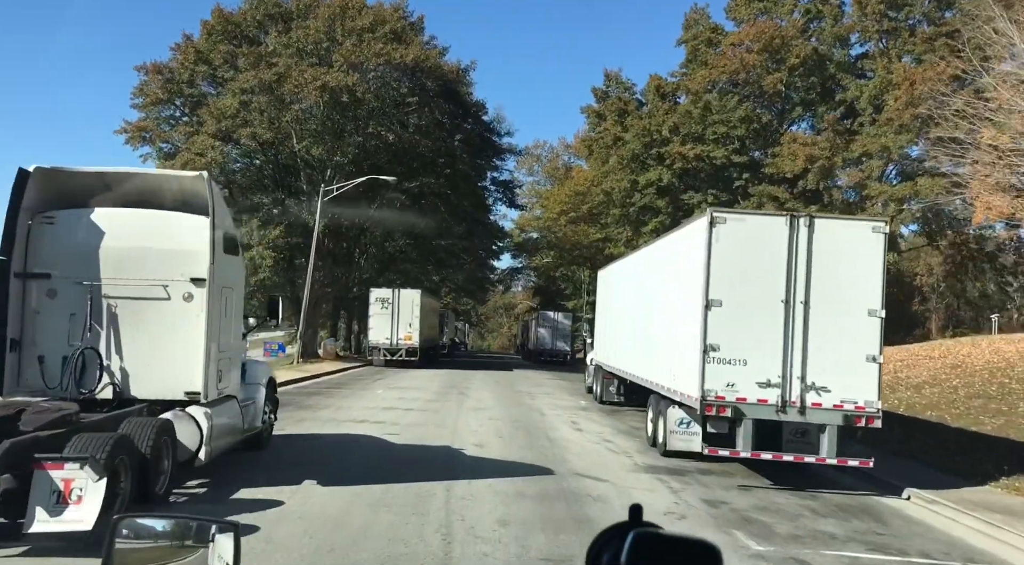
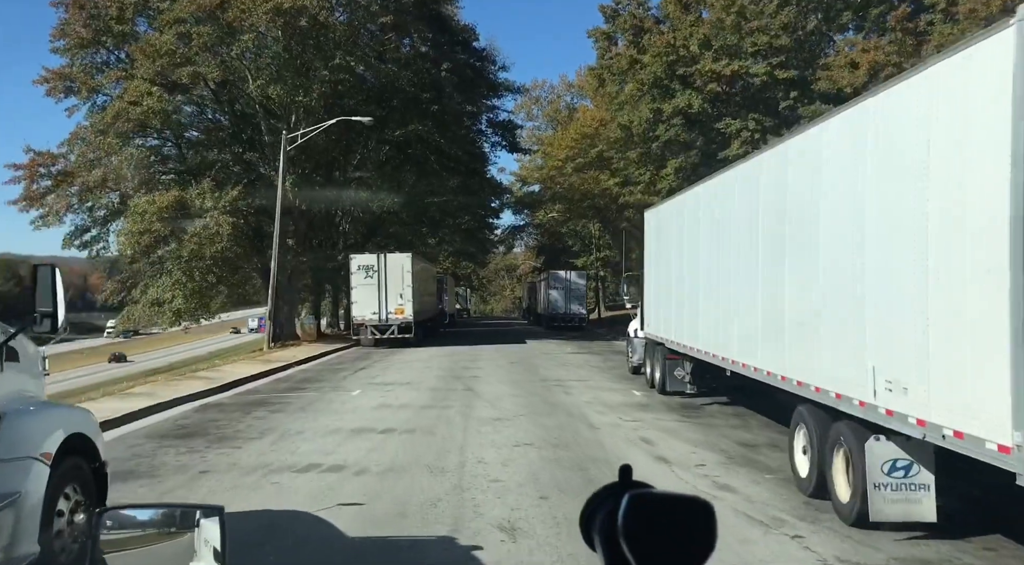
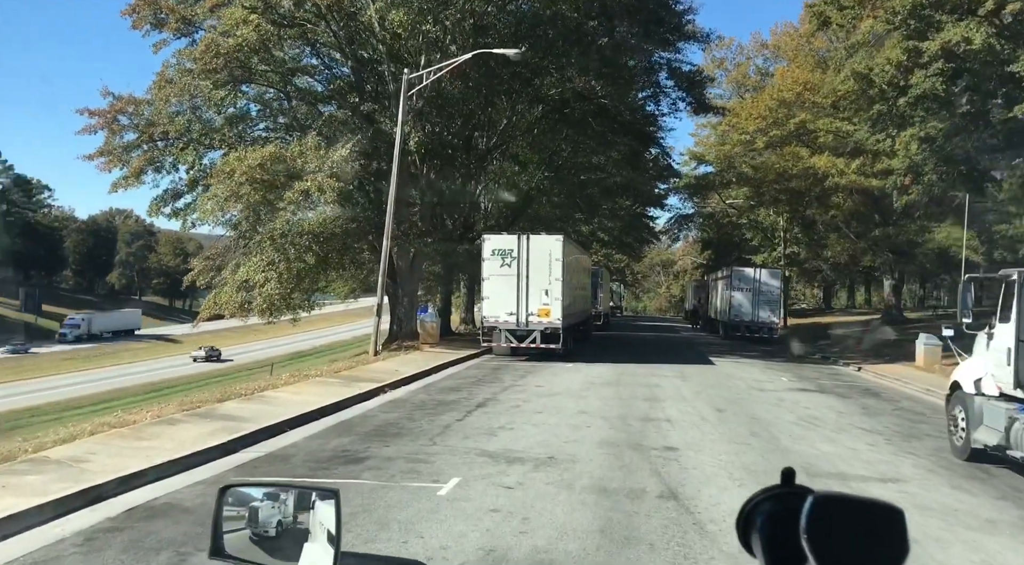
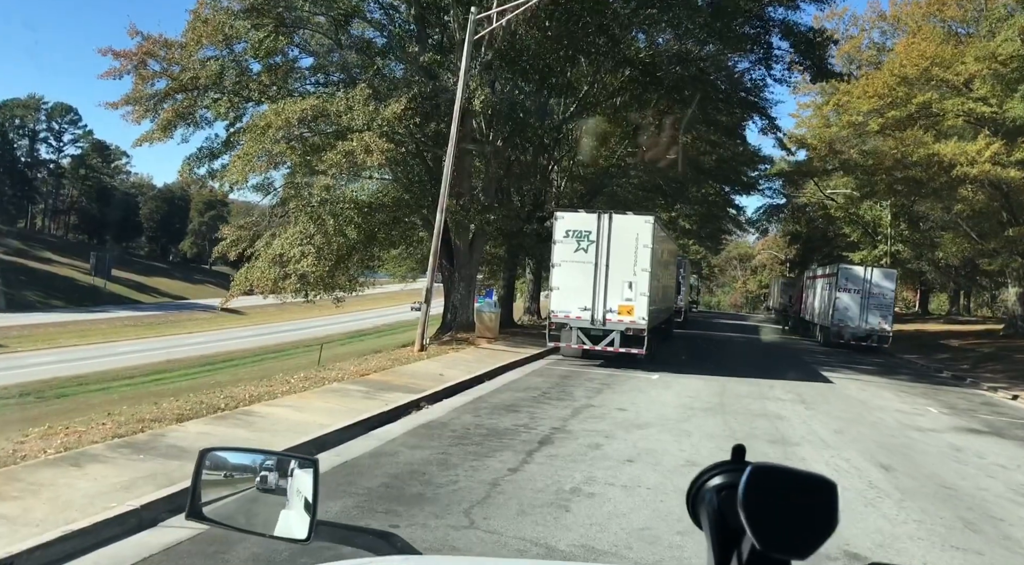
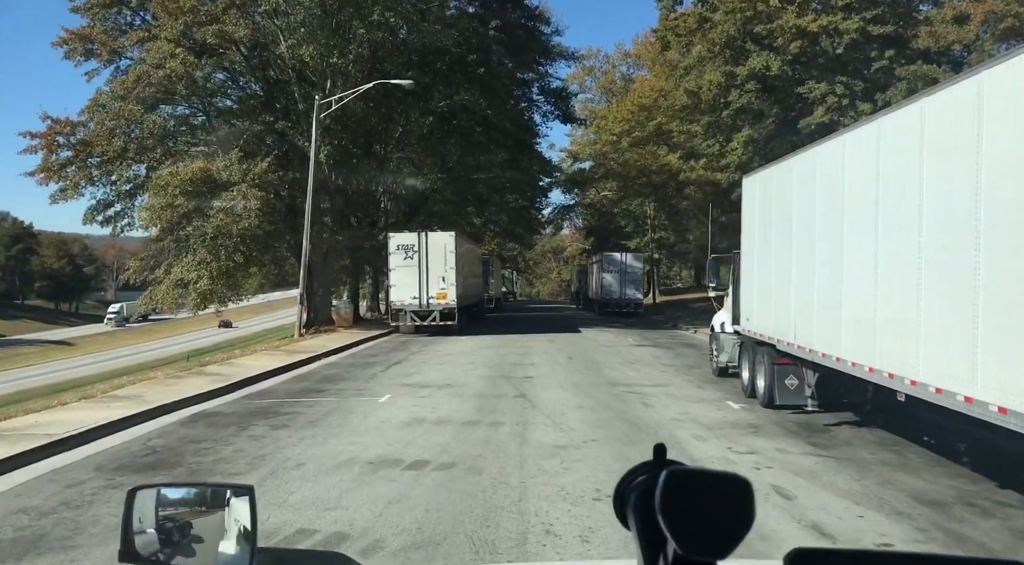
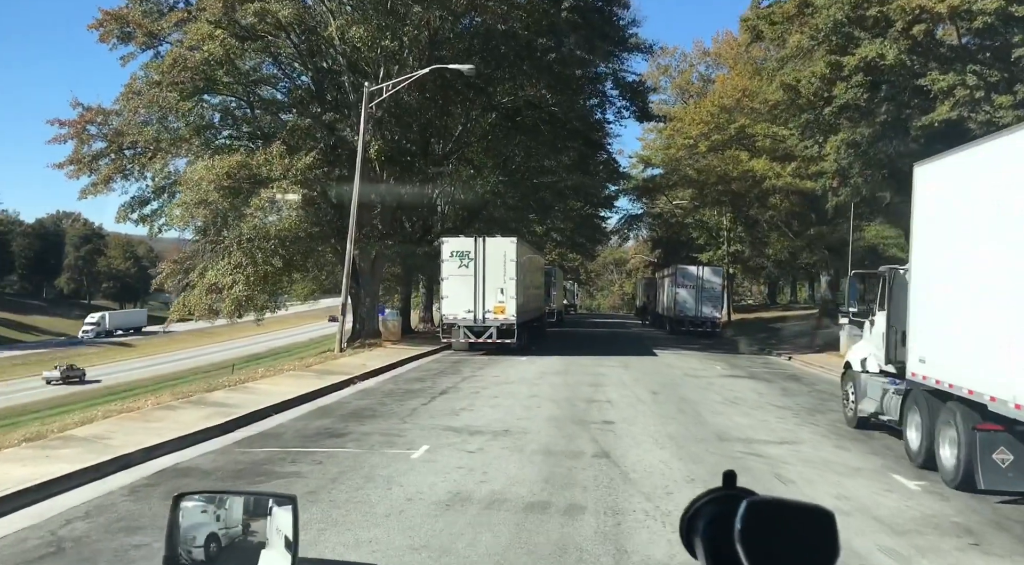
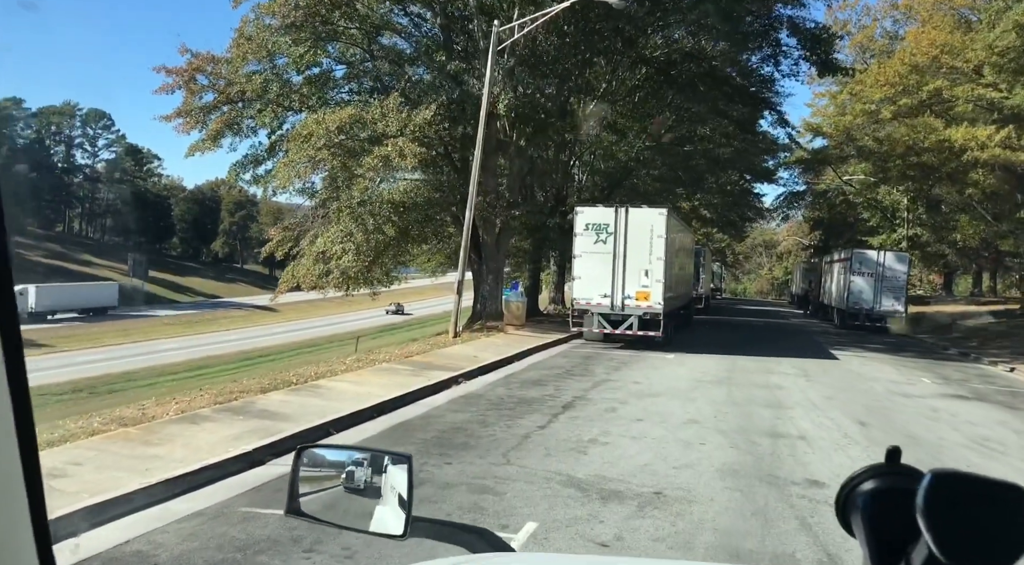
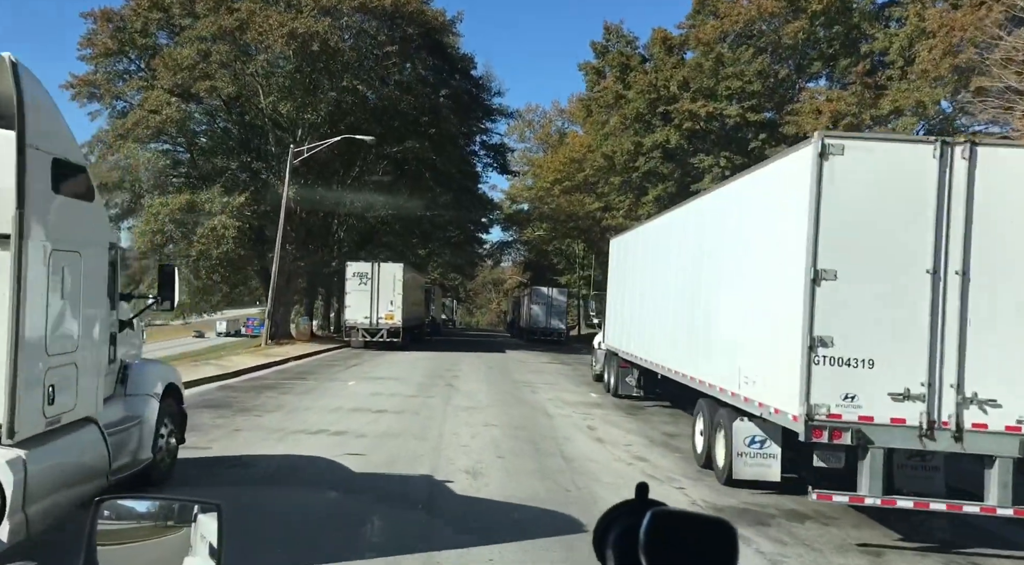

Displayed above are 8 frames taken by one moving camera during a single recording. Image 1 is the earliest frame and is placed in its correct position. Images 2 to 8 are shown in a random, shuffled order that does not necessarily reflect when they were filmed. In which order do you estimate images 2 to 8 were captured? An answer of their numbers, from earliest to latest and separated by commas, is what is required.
8, 2, 5, 6, 3, 7, 4
